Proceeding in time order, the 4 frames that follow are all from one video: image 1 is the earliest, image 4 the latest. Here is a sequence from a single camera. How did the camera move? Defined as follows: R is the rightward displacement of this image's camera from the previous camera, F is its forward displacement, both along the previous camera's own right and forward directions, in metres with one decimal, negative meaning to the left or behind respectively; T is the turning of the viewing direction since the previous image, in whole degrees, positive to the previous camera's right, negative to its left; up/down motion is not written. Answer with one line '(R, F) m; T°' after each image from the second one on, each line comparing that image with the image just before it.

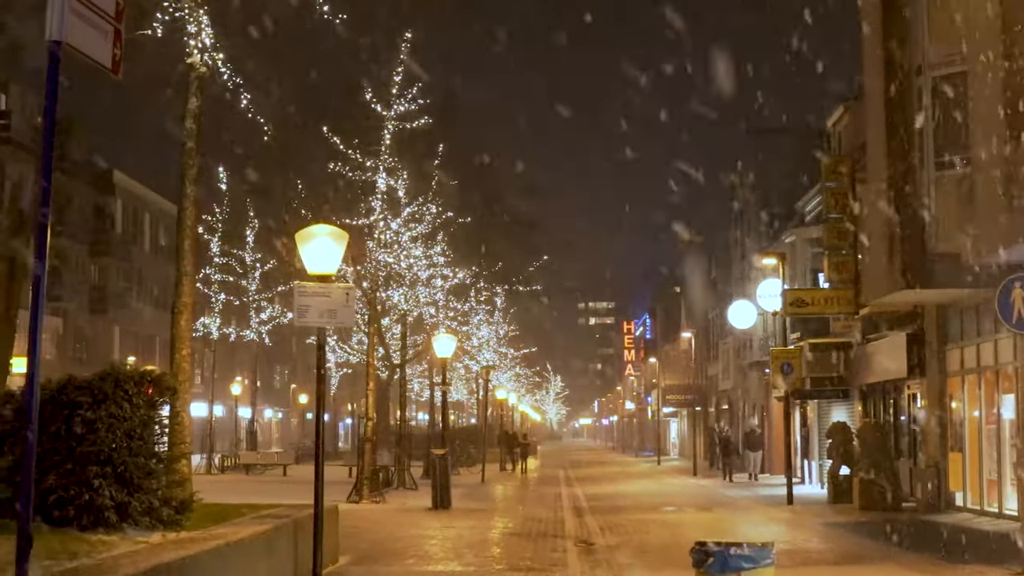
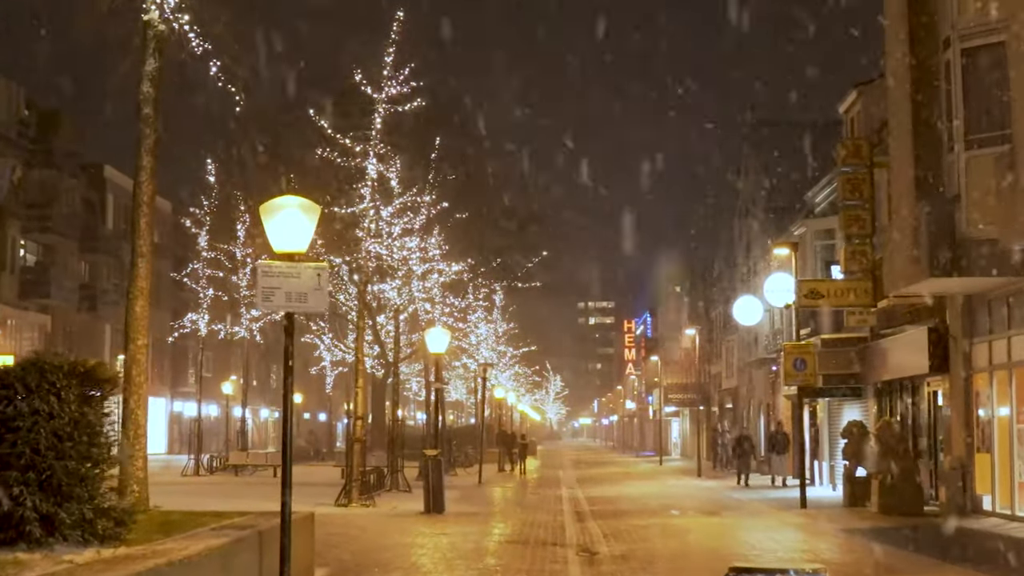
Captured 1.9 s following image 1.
(+0.1, +1.5) m; 0°
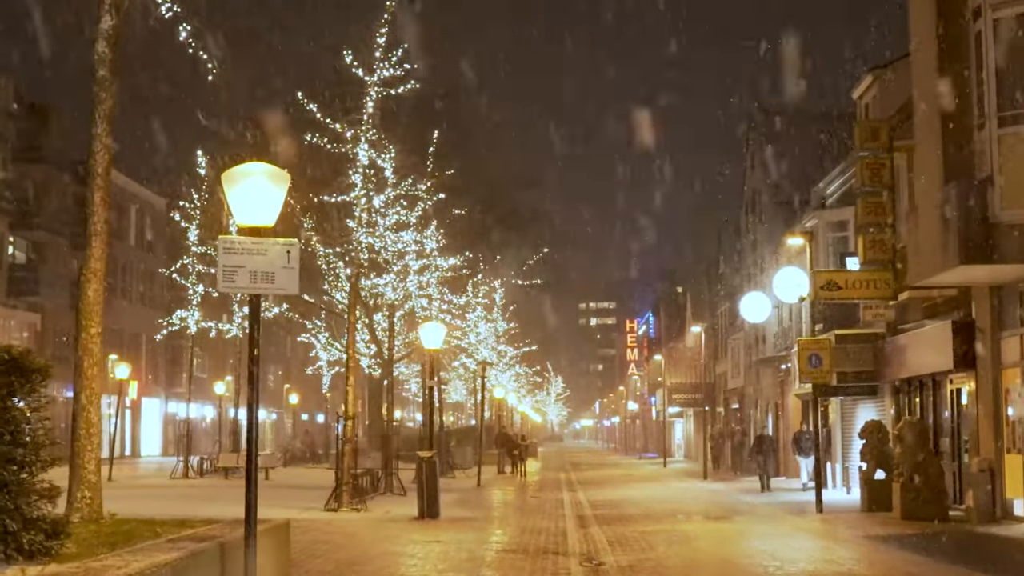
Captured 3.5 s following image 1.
(0.0, +1.3) m; 0°
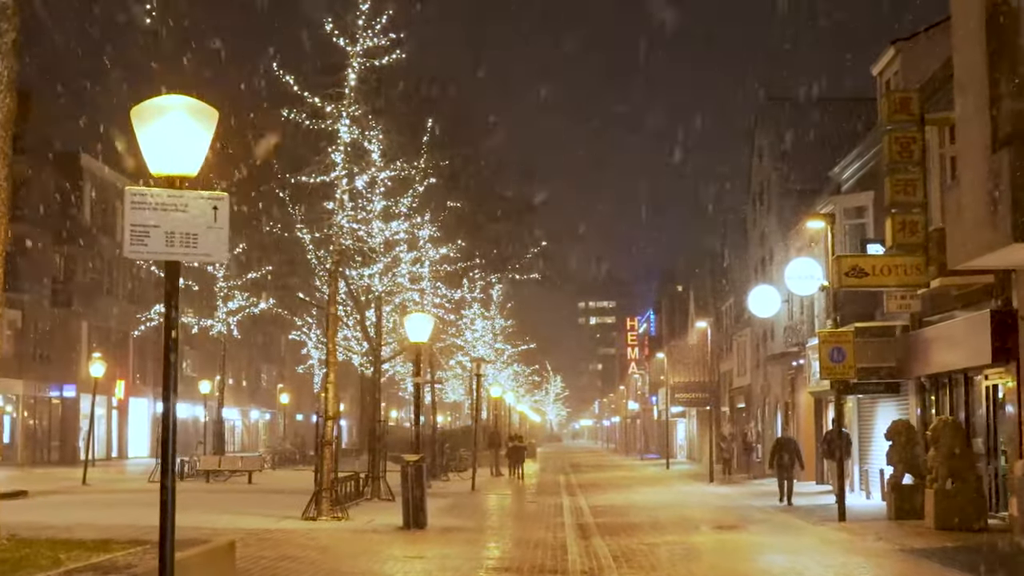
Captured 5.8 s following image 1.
(+0.1, +2.0) m; 0°
